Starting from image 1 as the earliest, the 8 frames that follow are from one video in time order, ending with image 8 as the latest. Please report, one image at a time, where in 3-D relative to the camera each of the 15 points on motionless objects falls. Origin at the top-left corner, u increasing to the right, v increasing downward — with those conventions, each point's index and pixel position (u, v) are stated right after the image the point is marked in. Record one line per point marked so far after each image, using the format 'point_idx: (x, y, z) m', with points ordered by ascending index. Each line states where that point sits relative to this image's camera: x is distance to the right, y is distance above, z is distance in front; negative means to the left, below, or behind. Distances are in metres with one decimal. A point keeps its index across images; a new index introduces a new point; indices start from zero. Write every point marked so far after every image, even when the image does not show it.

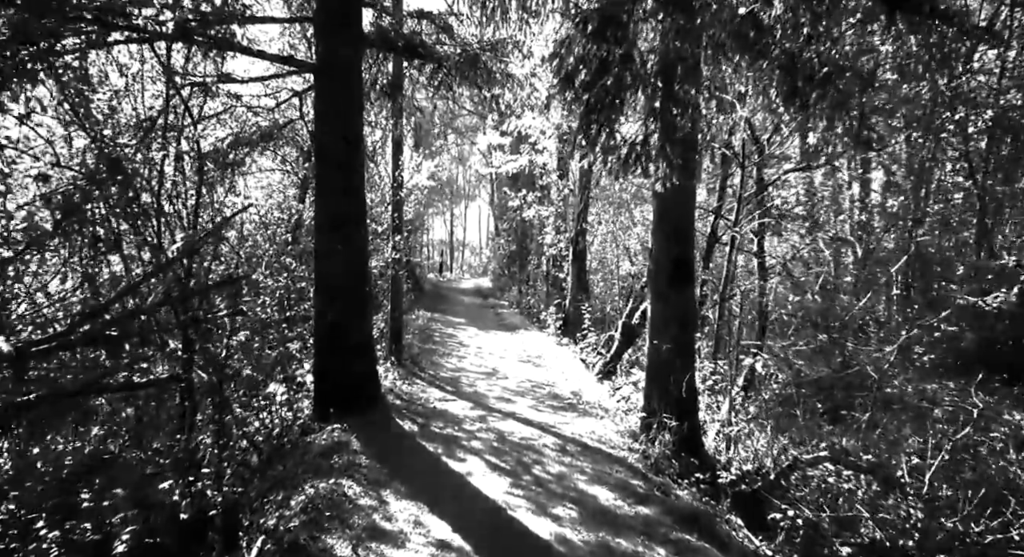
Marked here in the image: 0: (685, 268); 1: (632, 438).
0: (+2.3, +0.1, +8.4) m
1: (+1.7, -2.2, +8.5) m
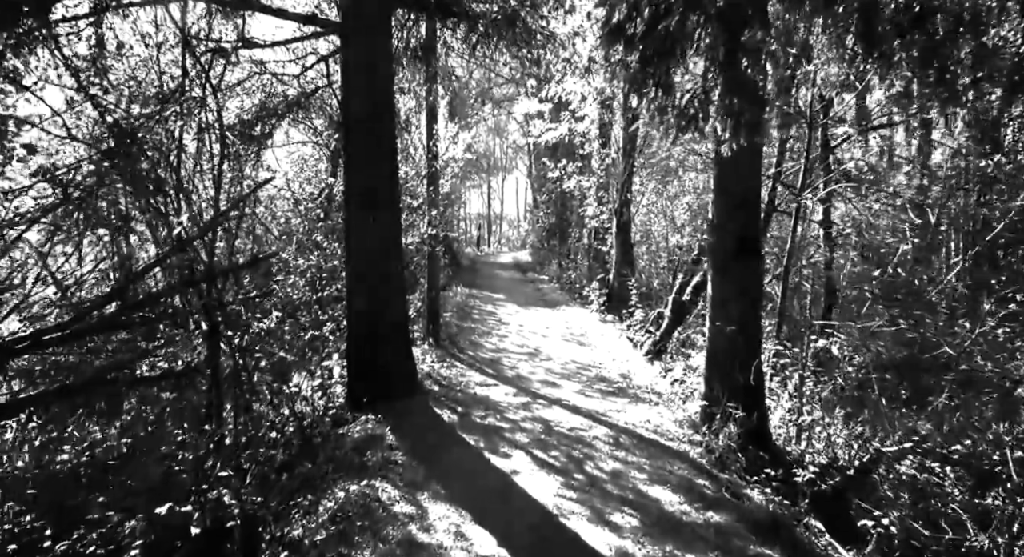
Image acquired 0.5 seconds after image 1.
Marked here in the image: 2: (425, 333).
0: (+2.9, +0.5, +7.5) m
1: (+2.3, -1.9, +7.7) m
2: (-1.9, -1.2, +13.3) m
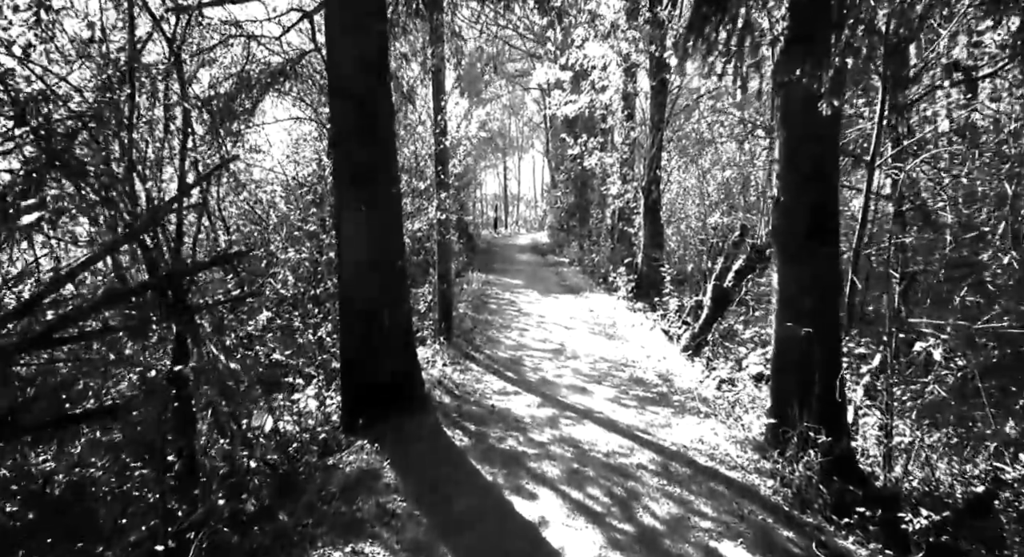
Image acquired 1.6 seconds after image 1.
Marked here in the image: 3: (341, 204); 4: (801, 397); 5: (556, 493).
0: (+3.1, +0.6, +6.0) m
1: (+2.5, -1.8, +6.3) m
2: (-1.5, -1.0, +12.0) m
3: (-2.0, +0.9, +7.4) m
4: (+2.9, -1.2, +6.1) m
5: (+0.4, -1.9, +5.6) m
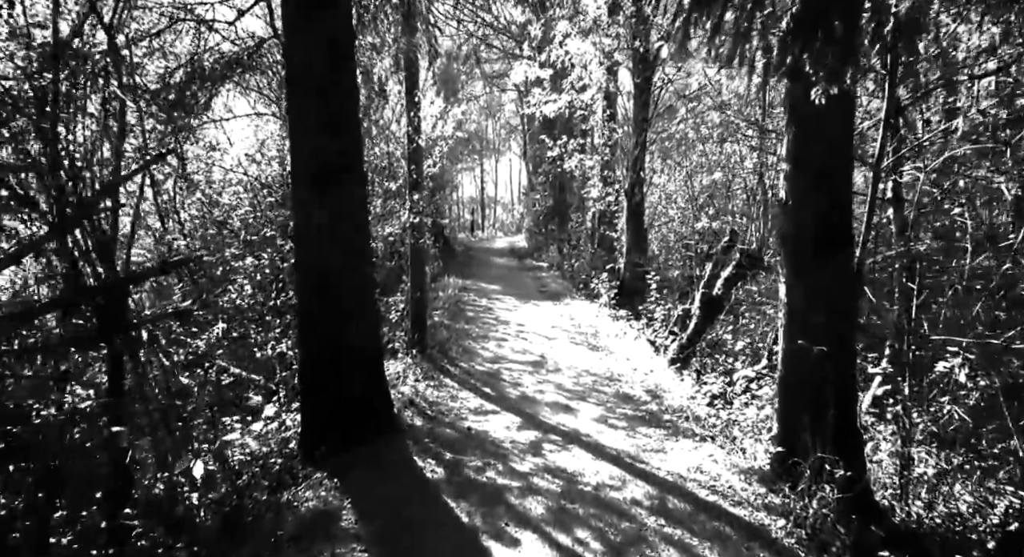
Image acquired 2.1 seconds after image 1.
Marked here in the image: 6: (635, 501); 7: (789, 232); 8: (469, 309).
0: (+2.9, +0.5, +5.4) m
1: (+2.3, -1.9, +5.7) m
2: (-1.9, -1.2, +11.2) m
3: (-2.3, +0.8, +6.6) m
4: (+2.7, -1.3, +5.5) m
5: (+0.2, -2.1, +4.9) m
6: (+1.1, -2.0, +5.5) m
7: (+2.6, +0.4, +5.7) m
8: (-1.2, -0.9, +17.2) m
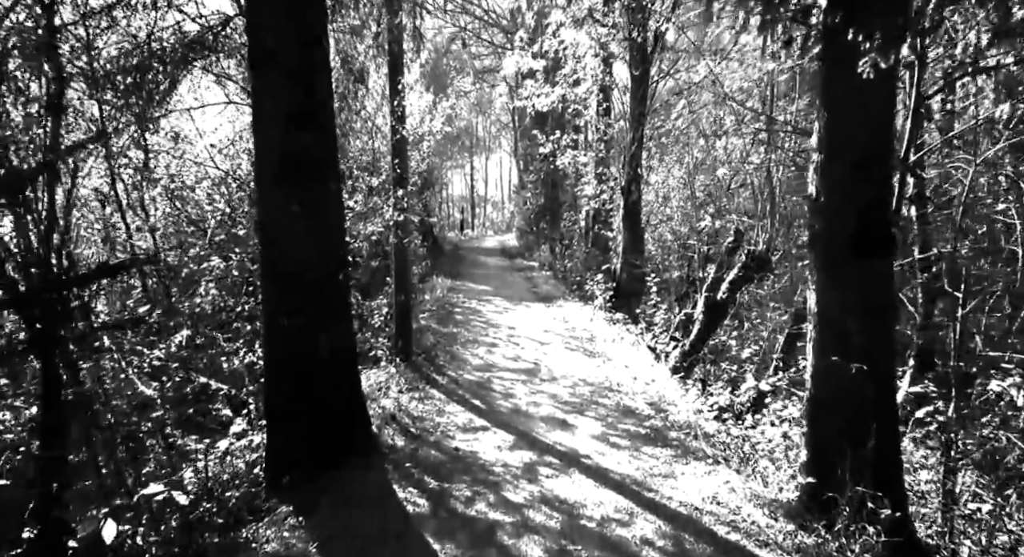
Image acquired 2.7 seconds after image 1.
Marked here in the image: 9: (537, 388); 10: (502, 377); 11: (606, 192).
0: (+2.9, +0.4, +4.8) m
1: (+2.3, -2.0, +5.0) m
2: (-2.0, -1.2, +10.5) m
3: (-2.3, +0.7, +5.8) m
4: (+2.7, -1.3, +4.8) m
5: (+0.2, -2.1, +4.2) m
6: (+1.1, -2.0, +4.8) m
7: (+2.5, +0.4, +5.0) m
8: (-1.4, -0.9, +16.4) m
9: (+0.4, -1.7, +9.4) m
10: (-0.2, -1.6, +10.0) m
11: (+2.6, +2.5, +17.5) m
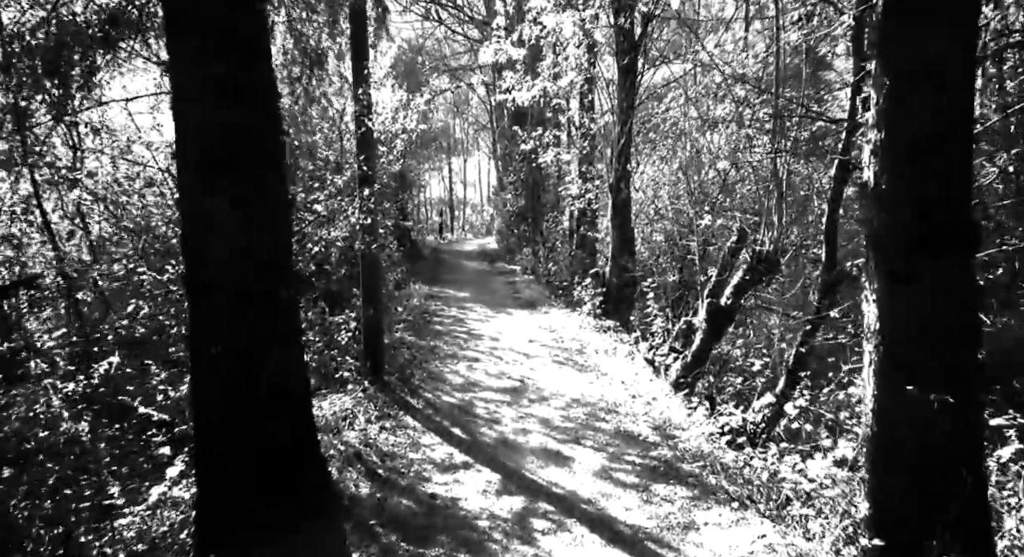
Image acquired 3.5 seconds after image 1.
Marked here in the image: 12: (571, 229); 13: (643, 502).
0: (+2.8, +0.3, +3.8) m
1: (+2.2, -2.0, +4.0) m
2: (-2.3, -1.4, +9.3) m
3: (-2.5, +0.6, +4.7) m
4: (+2.6, -1.4, +3.8) m
5: (+0.2, -2.2, +3.1) m
6: (+1.0, -2.1, +3.8) m
7: (+2.4, +0.3, +4.0) m
8: (-1.9, -1.1, +15.3) m
9: (+0.2, -1.8, +8.4) m
10: (-0.4, -1.7, +8.9) m
11: (+2.1, +2.3, +16.5) m
12: (+1.8, +1.6, +19.4) m
13: (+1.2, -2.0, +5.5) m
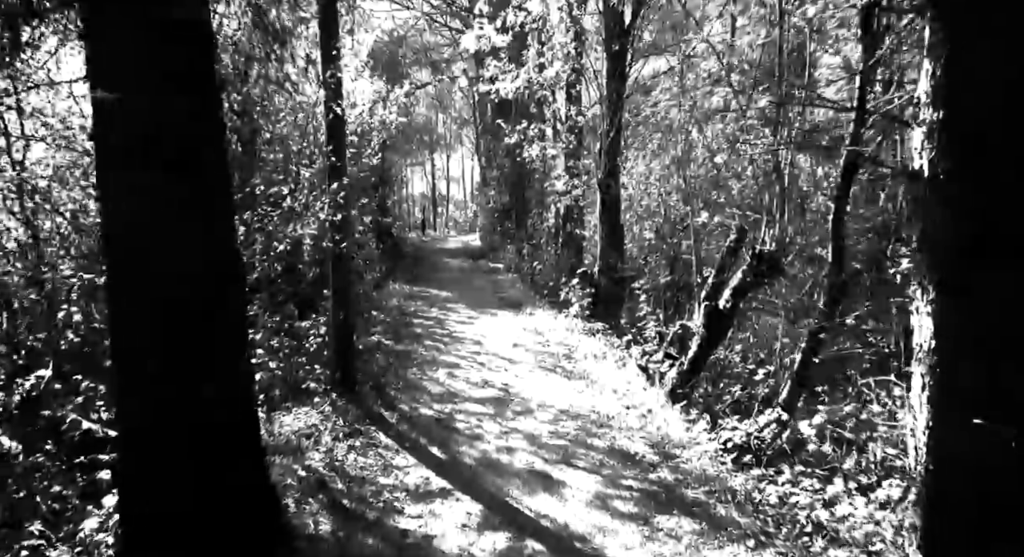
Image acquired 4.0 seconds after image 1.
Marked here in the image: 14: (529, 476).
0: (+2.7, +0.3, +3.1) m
1: (+2.1, -2.1, +3.3) m
2: (-2.5, -1.4, +8.5) m
3: (-2.6, +0.5, +3.9) m
4: (+2.5, -1.4, +3.1) m
5: (+0.1, -2.3, +2.4) m
6: (+0.9, -2.2, +3.1) m
7: (+2.3, +0.3, +3.4) m
8: (-2.2, -1.0, +14.5) m
9: (0.0, -1.8, +7.6) m
10: (-0.6, -1.8, +8.2) m
11: (+1.7, +2.4, +15.8) m
12: (+1.4, +1.6, +18.7) m
13: (+1.1, -2.0, +4.8) m
14: (+0.2, -2.0, +6.1) m
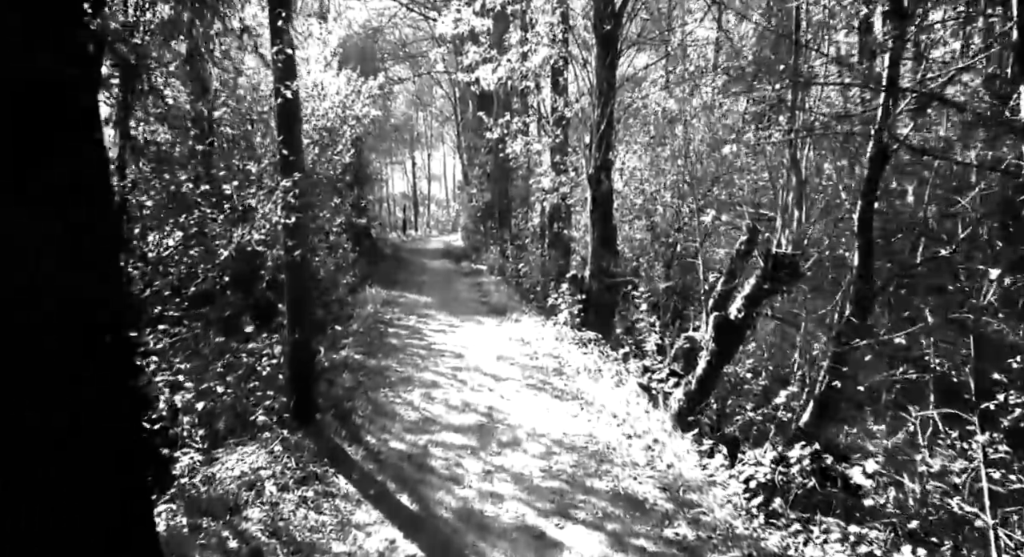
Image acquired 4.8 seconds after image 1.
0: (+2.6, +0.2, +2.1) m
1: (+2.1, -2.2, +2.3) m
2: (-2.7, -1.5, +7.3) m
3: (-2.7, +0.4, +2.7) m
4: (+2.5, -1.5, +2.1) m
5: (+0.1, -2.4, +1.3) m
6: (+0.9, -2.3, +2.0) m
7: (+2.3, +0.2, +2.3) m
8: (-2.6, -1.2, +13.3) m
9: (-0.2, -1.9, +6.5) m
10: (-0.8, -1.9, +7.0) m
11: (+1.3, +2.3, +14.7) m
12: (+0.9, +1.5, +17.6) m
13: (+1.0, -2.1, +3.7) m
14: (+0.1, -2.1, +5.0) m
